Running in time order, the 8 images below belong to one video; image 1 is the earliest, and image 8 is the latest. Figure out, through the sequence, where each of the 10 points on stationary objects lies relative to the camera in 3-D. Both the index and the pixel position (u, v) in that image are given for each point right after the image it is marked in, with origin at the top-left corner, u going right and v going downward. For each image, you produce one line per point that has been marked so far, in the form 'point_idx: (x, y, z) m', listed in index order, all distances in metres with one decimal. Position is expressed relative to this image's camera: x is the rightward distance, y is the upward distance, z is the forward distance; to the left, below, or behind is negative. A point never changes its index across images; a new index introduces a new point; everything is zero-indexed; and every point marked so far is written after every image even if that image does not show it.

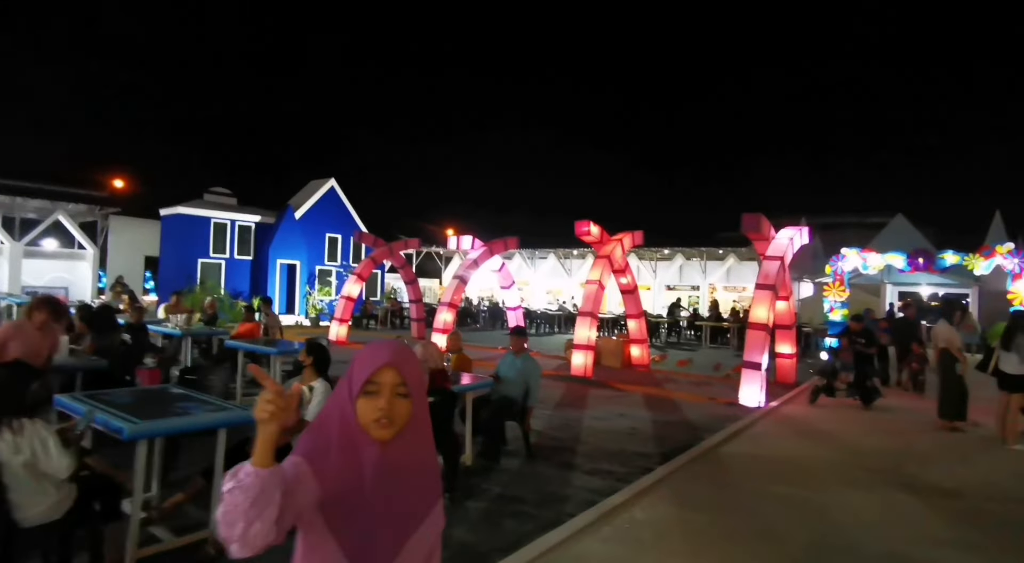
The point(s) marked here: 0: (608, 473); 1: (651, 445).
0: (+1.0, -1.9, +7.3) m
1: (+1.7, -1.9, +8.9) m
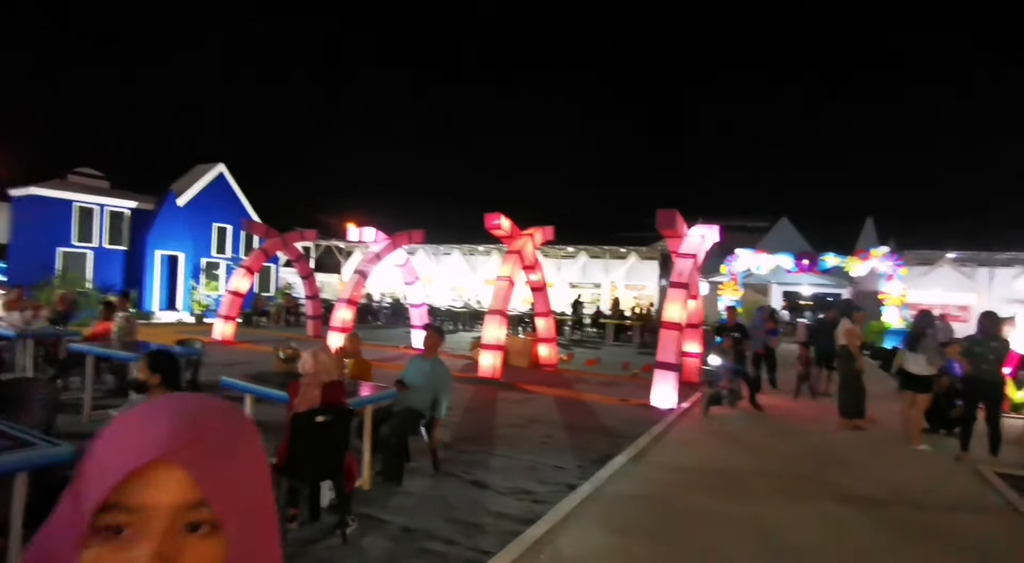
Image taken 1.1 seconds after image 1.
0: (+0.1, -1.9, +6.8) m
1: (+0.6, -1.9, +8.4) m
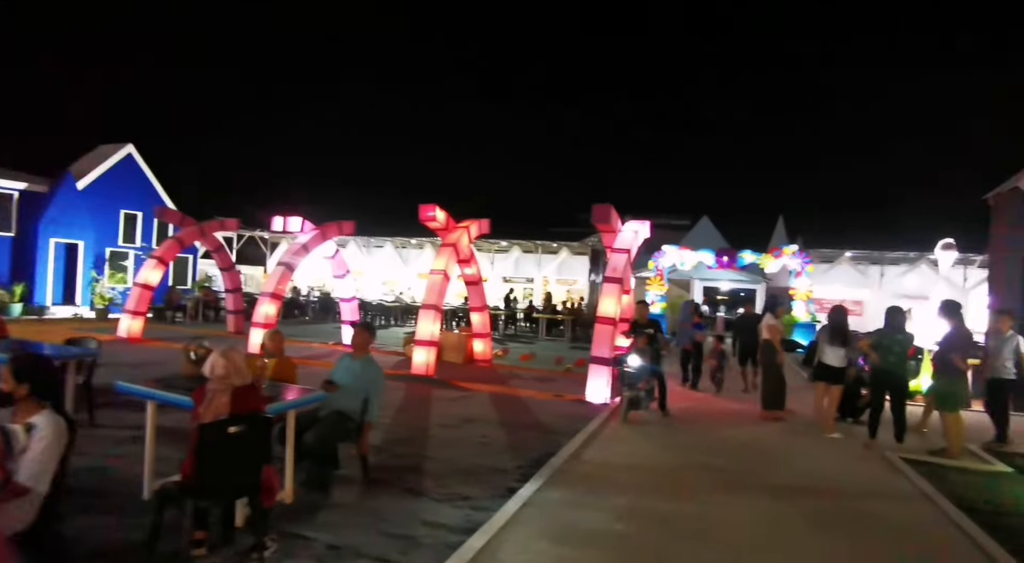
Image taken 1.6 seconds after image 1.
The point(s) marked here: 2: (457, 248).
0: (-0.4, -1.9, +6.4) m
1: (-0.1, -1.9, +8.0) m
2: (-0.9, +0.6, +13.0) m
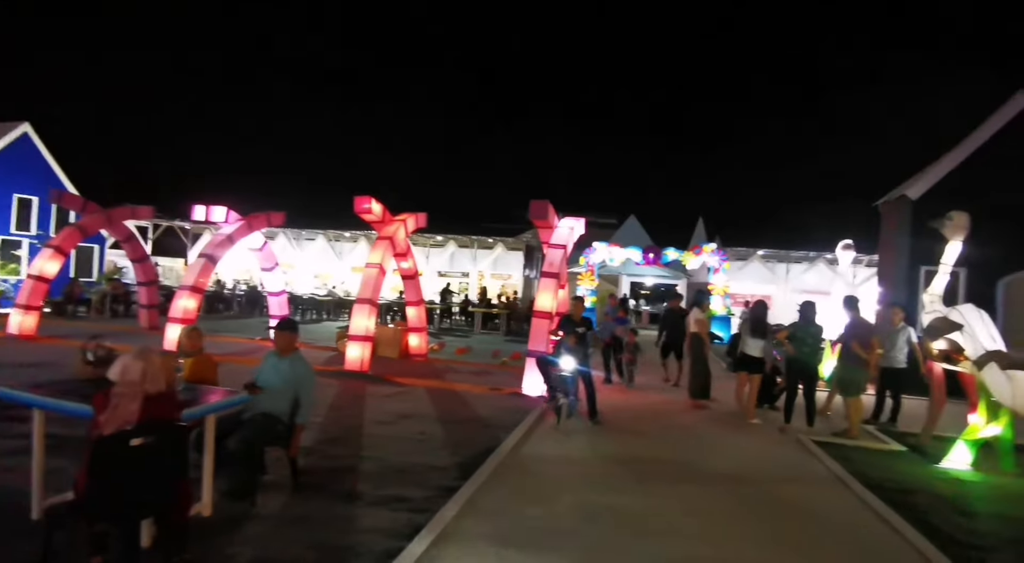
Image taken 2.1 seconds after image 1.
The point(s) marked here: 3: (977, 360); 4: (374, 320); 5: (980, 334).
0: (-0.9, -1.8, +6.0) m
1: (-0.7, -1.8, +7.7) m
2: (-2.0, +0.7, +12.6) m
3: (+5.3, -0.9, +9.3) m
4: (-2.1, -0.6, +11.7) m
5: (+5.5, -0.6, +9.5) m
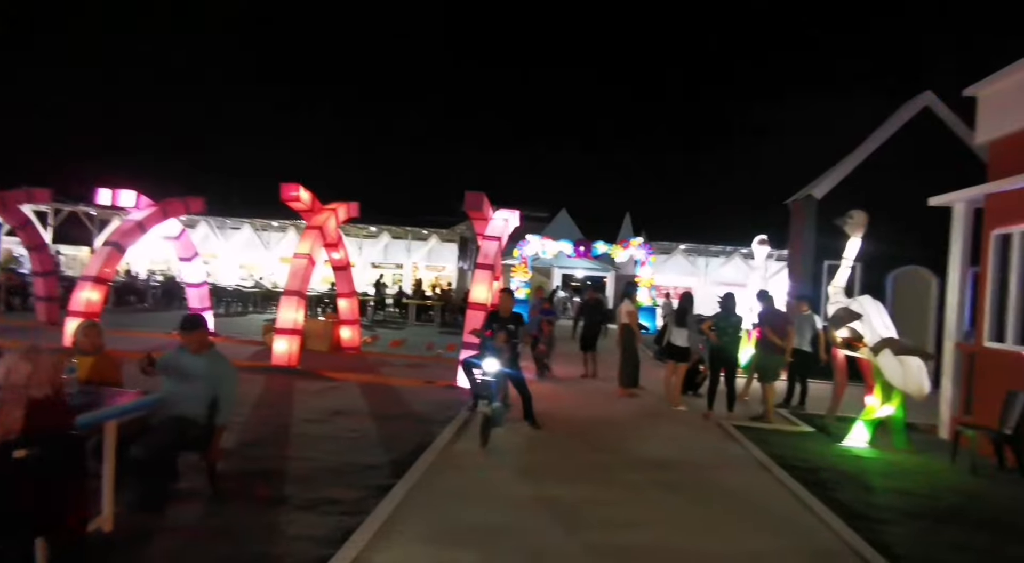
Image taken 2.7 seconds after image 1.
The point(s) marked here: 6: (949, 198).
0: (-1.4, -1.7, +5.7) m
1: (-1.3, -1.7, +7.4) m
2: (-3.0, +0.8, +12.1) m
3: (+4.5, -0.8, +9.5) m
4: (-3.1, -0.5, +11.3) m
5: (+4.7, -0.5, +9.7) m
6: (+5.8, +1.1, +10.2) m
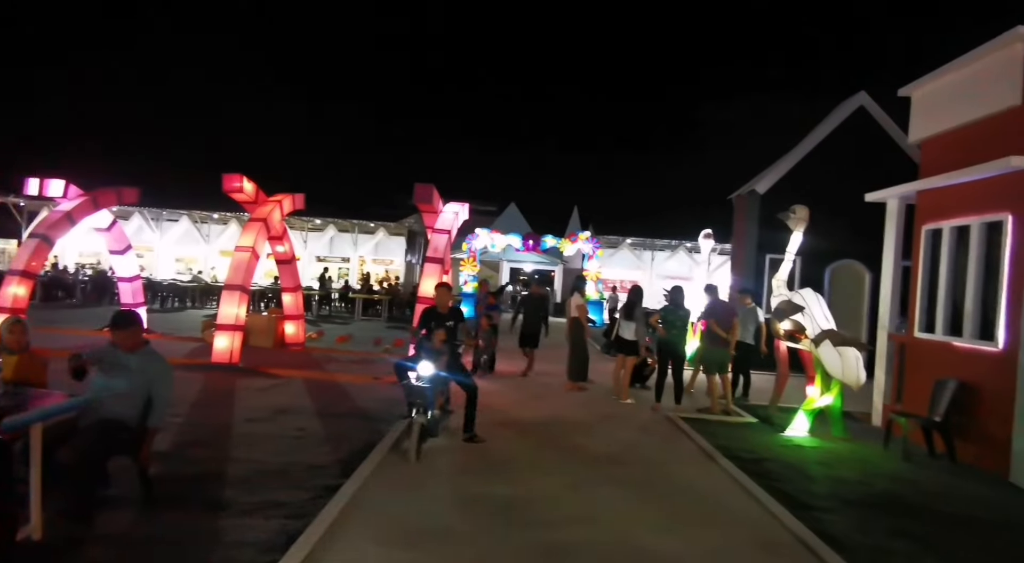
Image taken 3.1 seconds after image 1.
0: (-1.7, -1.7, +5.5) m
1: (-1.8, -1.6, +7.2) m
2: (-3.8, +0.9, +11.7) m
3: (+3.9, -0.7, +9.6) m
4: (-3.9, -0.4, +10.9) m
5: (+4.0, -0.4, +9.9) m
6: (+5.1, +1.2, +10.5) m
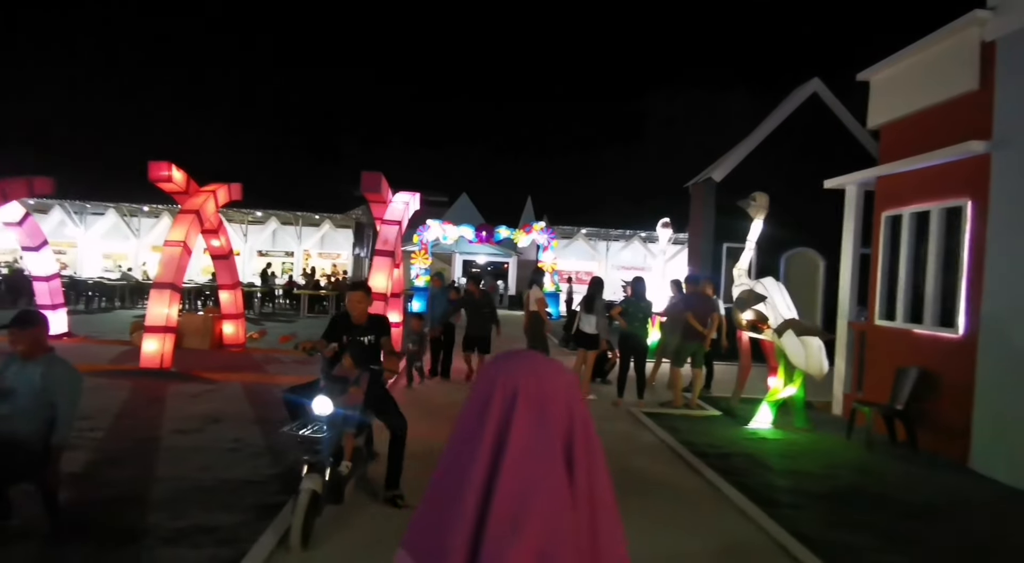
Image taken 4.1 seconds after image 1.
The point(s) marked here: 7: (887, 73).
0: (-2.0, -1.7, +4.9) m
1: (-2.1, -1.6, +6.6) m
2: (-4.5, +1.0, +11.0) m
3: (+3.3, -0.6, +9.4) m
4: (-4.5, -0.3, +10.1) m
5: (+3.4, -0.3, +9.6) m
6: (+4.5, +1.4, +10.3) m
7: (+5.0, +2.8, +10.0) m
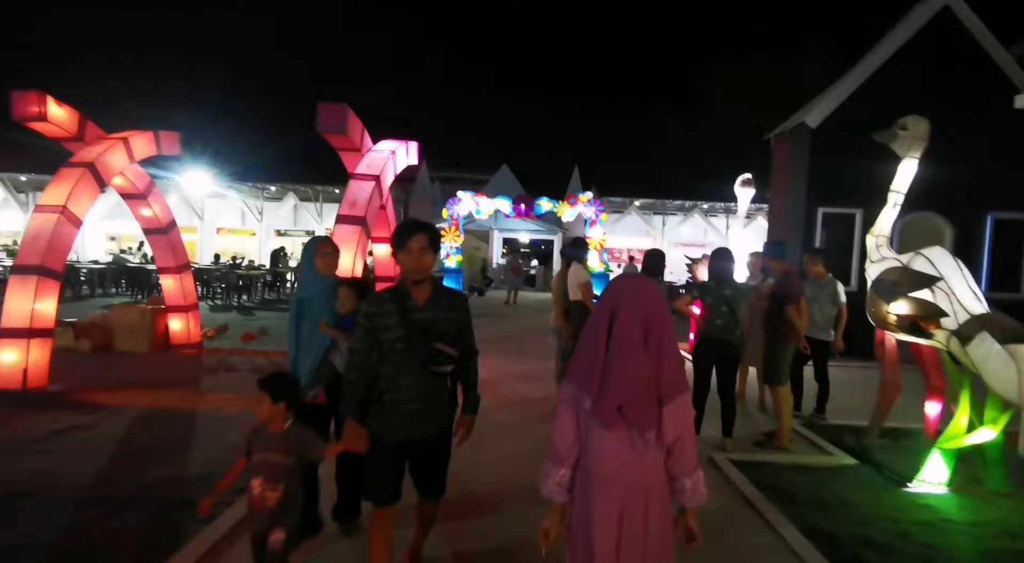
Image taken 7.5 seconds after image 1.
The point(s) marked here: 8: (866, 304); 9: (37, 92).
0: (-2.2, -1.6, +1.7) m
1: (-2.2, -1.5, +3.4) m
2: (-4.3, +1.1, +7.9) m
3: (+3.5, -0.4, +5.8) m
4: (-4.3, -0.2, +7.1) m
5: (+3.6, -0.1, +6.0) m
6: (+4.7, +1.6, +6.6) m
7: (+5.1, +3.0, +6.2) m
8: (+3.2, -0.2, +6.6) m
9: (-4.5, +1.8, +7.2) m
